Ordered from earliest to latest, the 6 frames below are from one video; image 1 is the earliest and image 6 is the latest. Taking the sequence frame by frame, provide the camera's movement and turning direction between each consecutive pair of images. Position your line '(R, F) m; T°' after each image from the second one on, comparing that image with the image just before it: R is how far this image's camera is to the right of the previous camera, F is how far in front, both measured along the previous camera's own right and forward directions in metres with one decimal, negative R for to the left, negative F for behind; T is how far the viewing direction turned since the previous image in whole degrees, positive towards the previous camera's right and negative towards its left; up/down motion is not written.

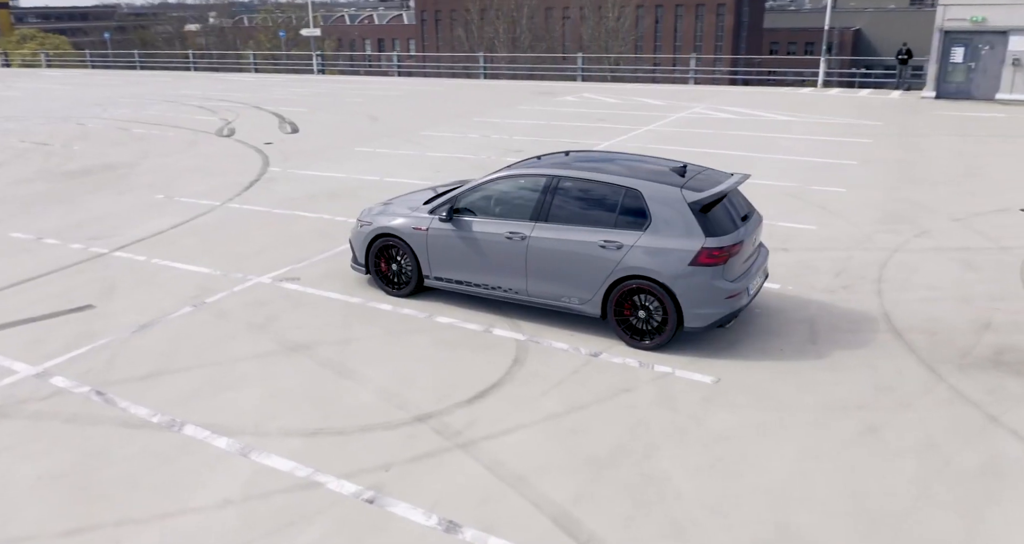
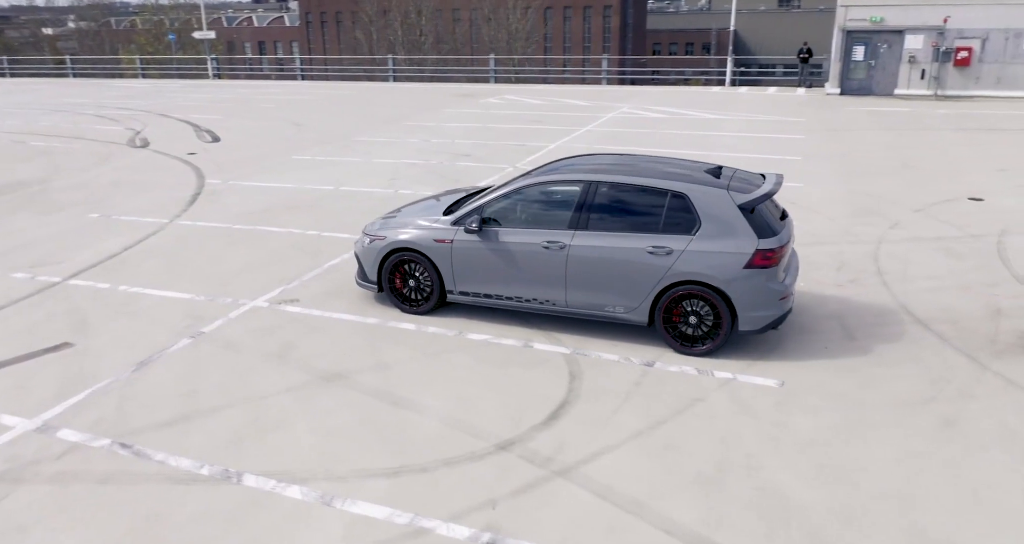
(-1.1, +0.4) m; +7°
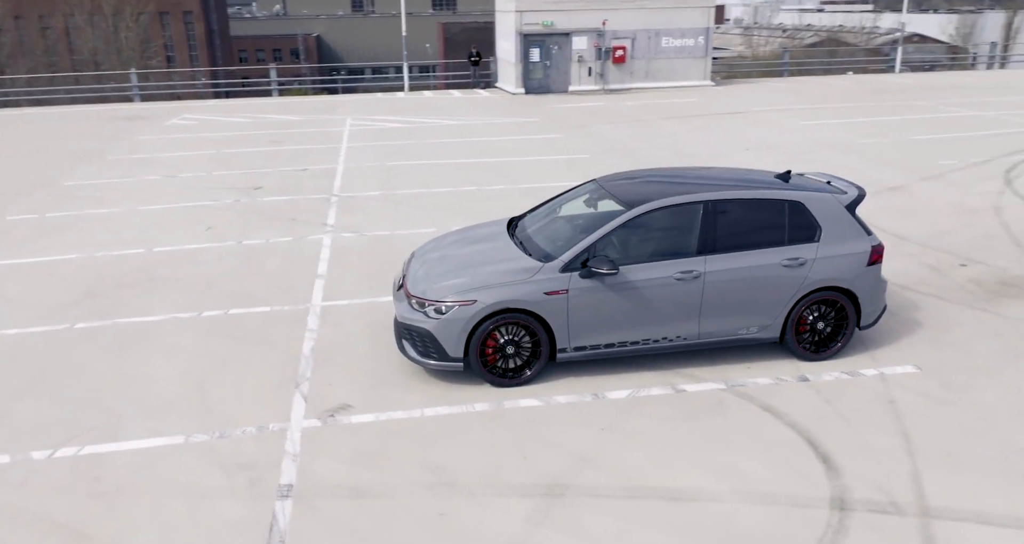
(-3.4, +1.7) m; +27°
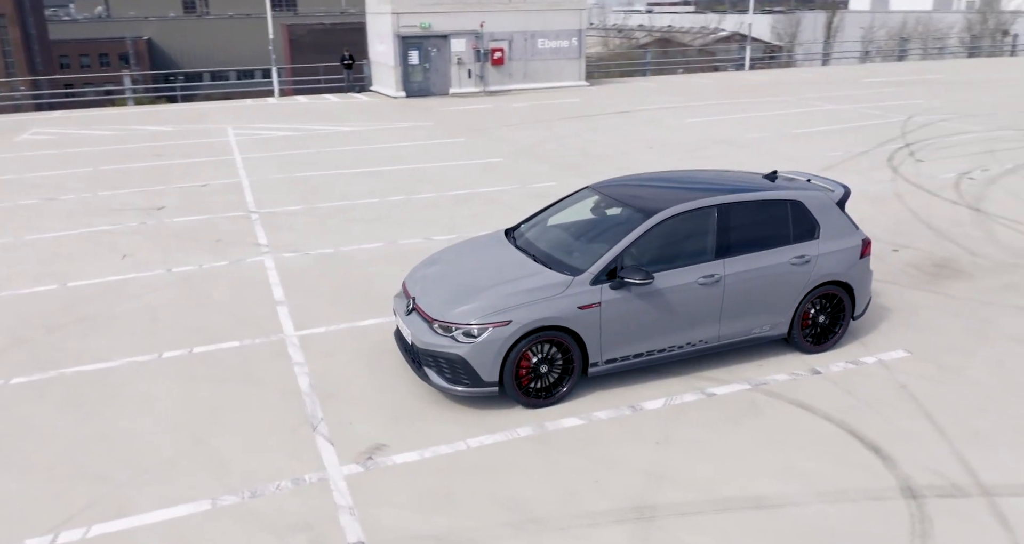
(-1.2, +0.3) m; +10°
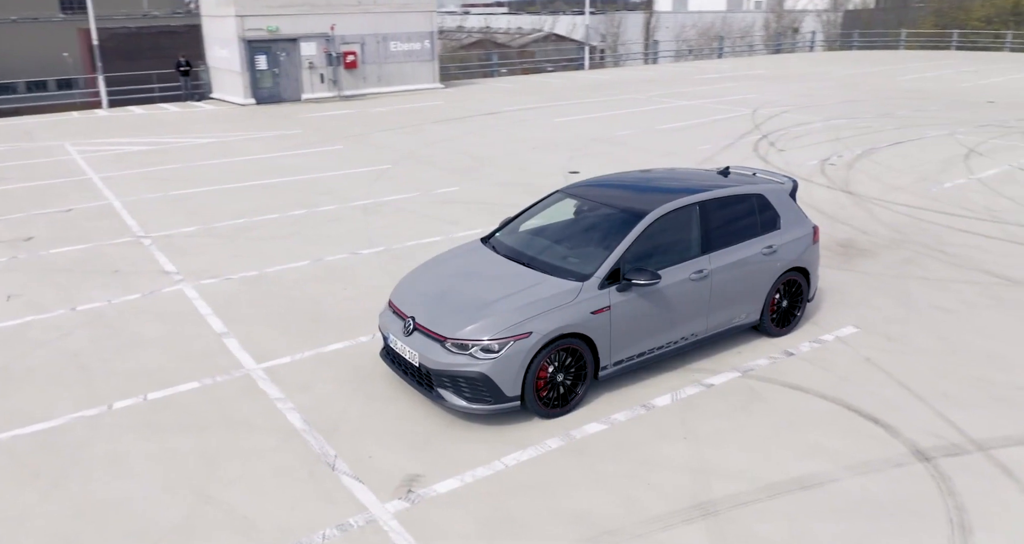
(-1.2, +0.2) m; +12°
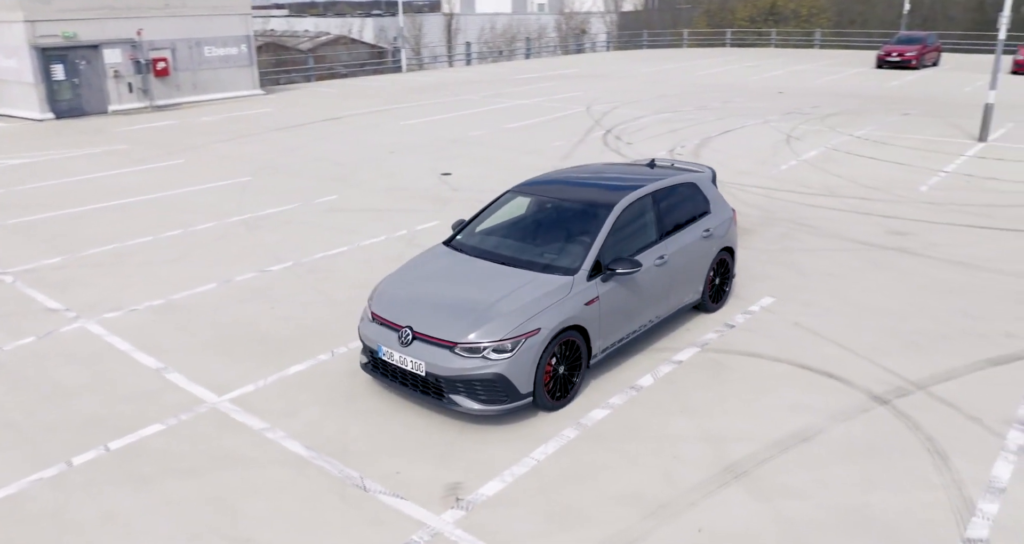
(-1.3, 0.0) m; +14°
